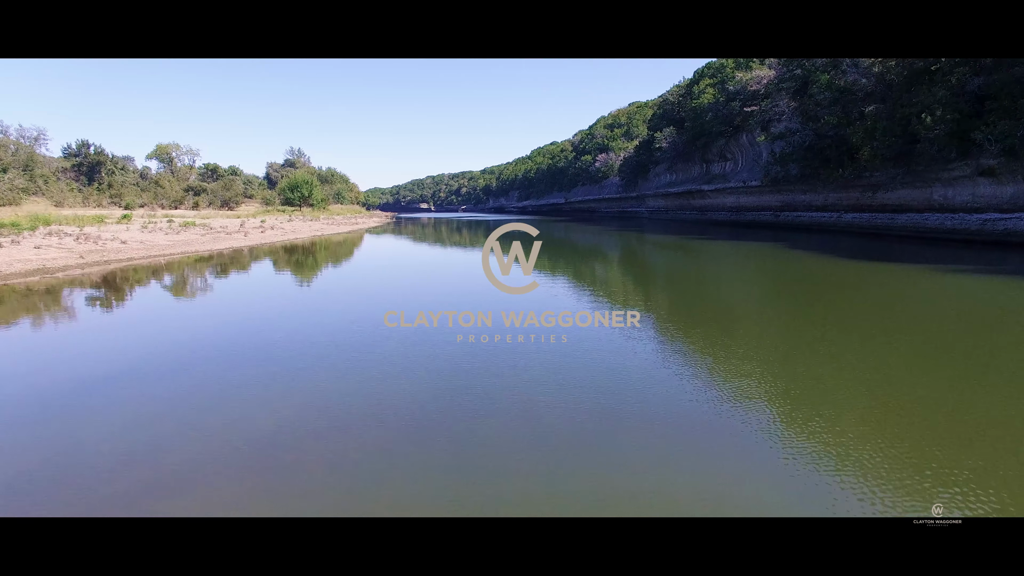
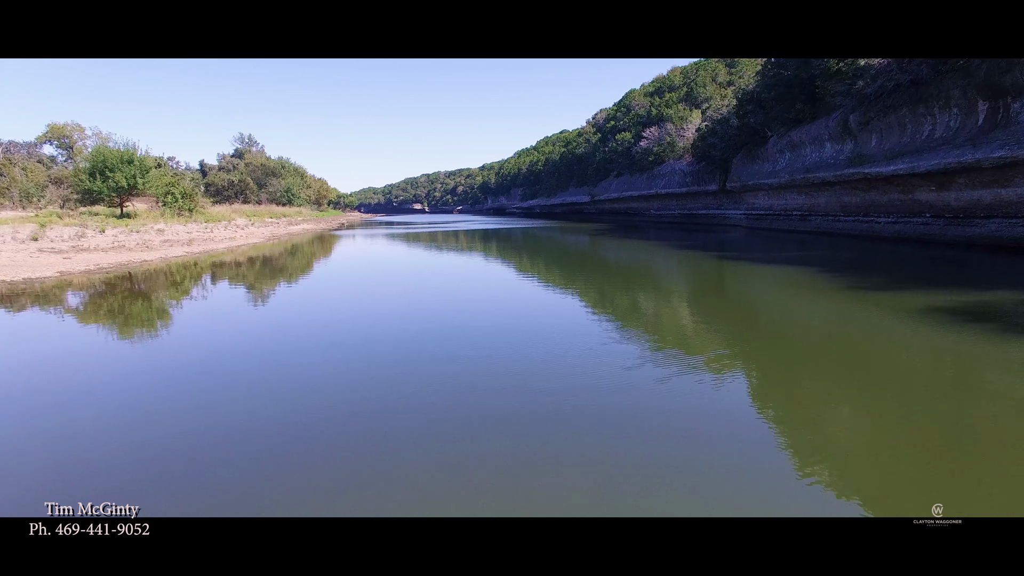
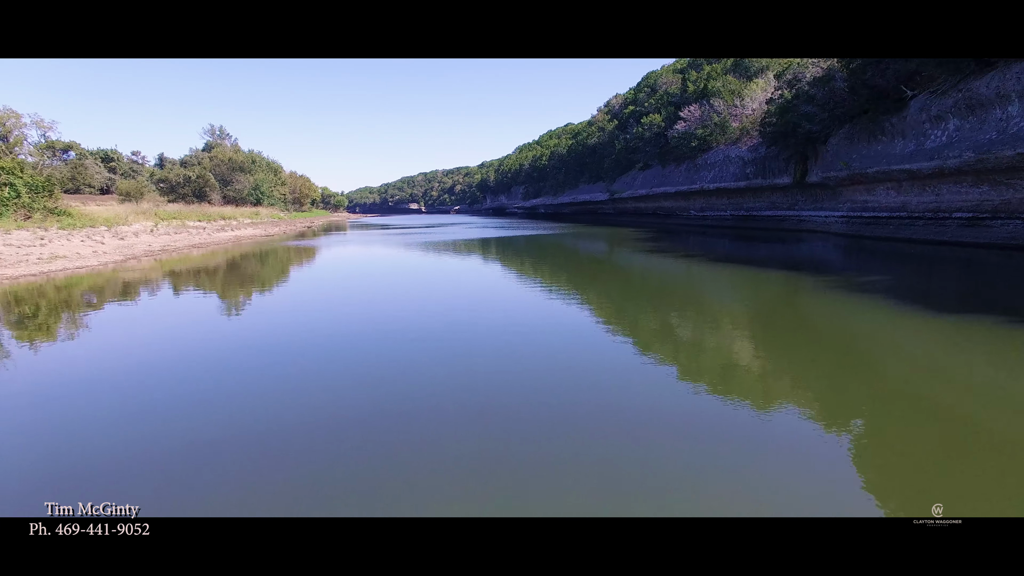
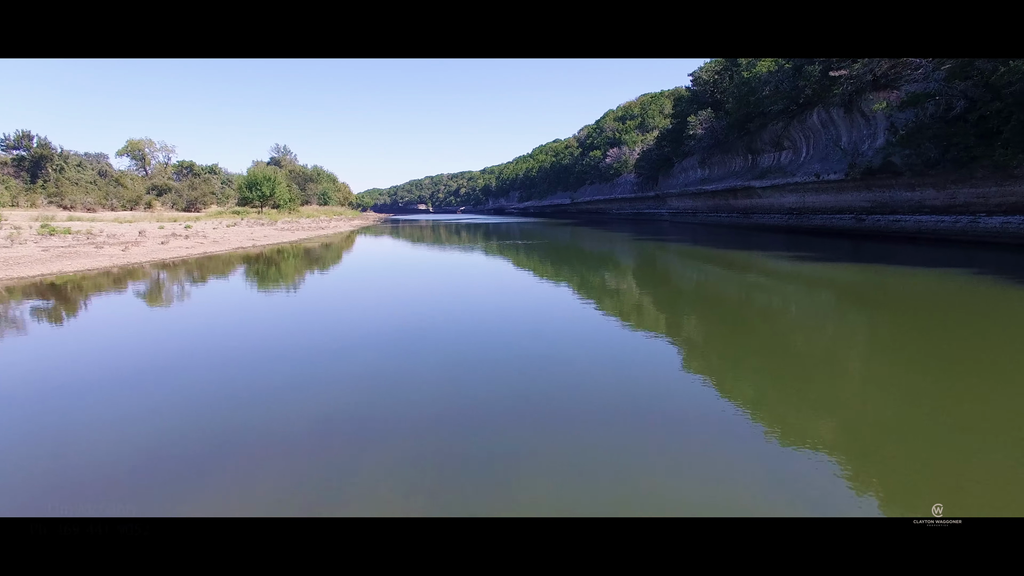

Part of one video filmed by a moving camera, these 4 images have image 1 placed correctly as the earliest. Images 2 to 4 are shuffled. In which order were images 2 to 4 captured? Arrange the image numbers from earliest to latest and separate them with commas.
4, 2, 3
